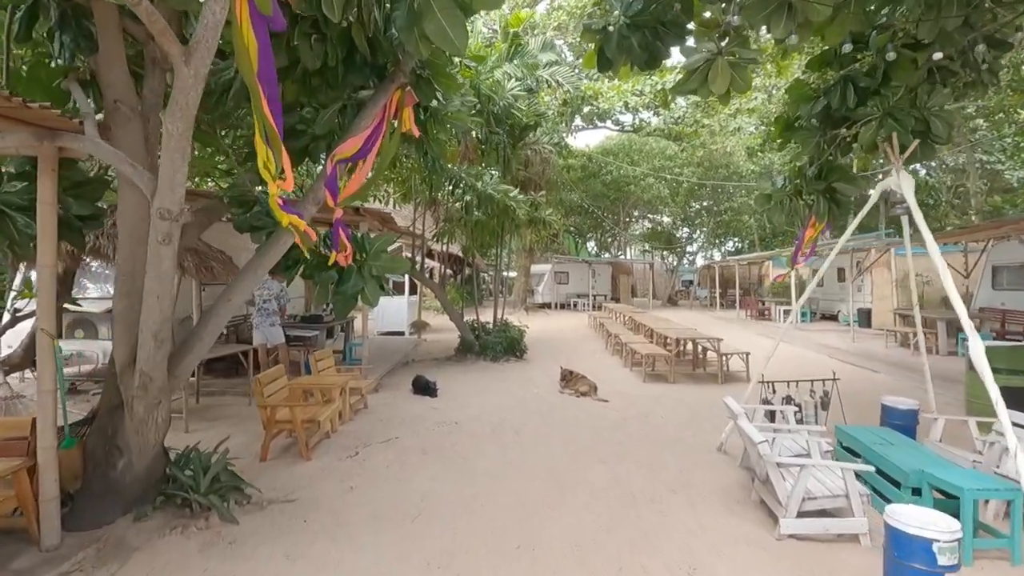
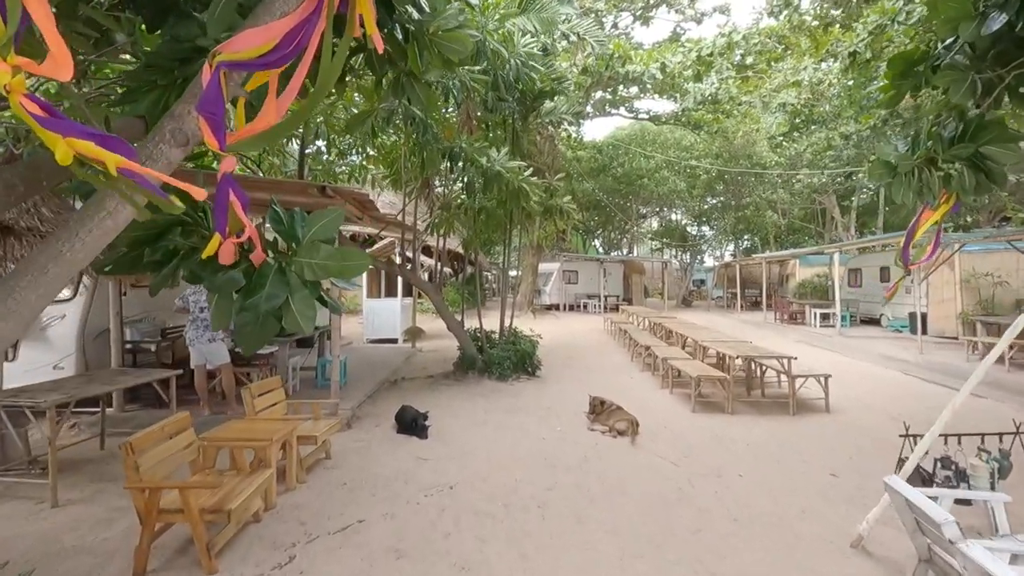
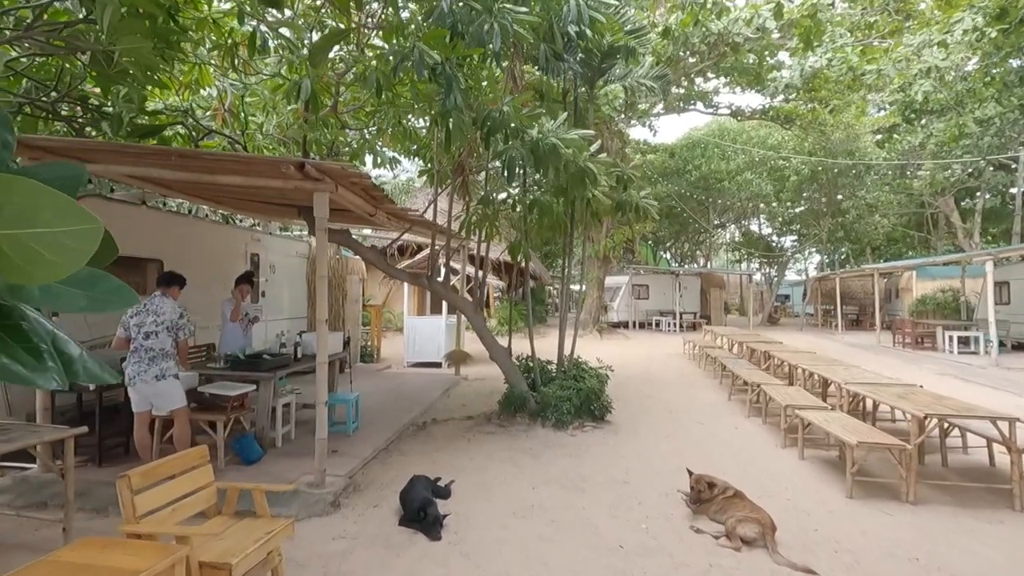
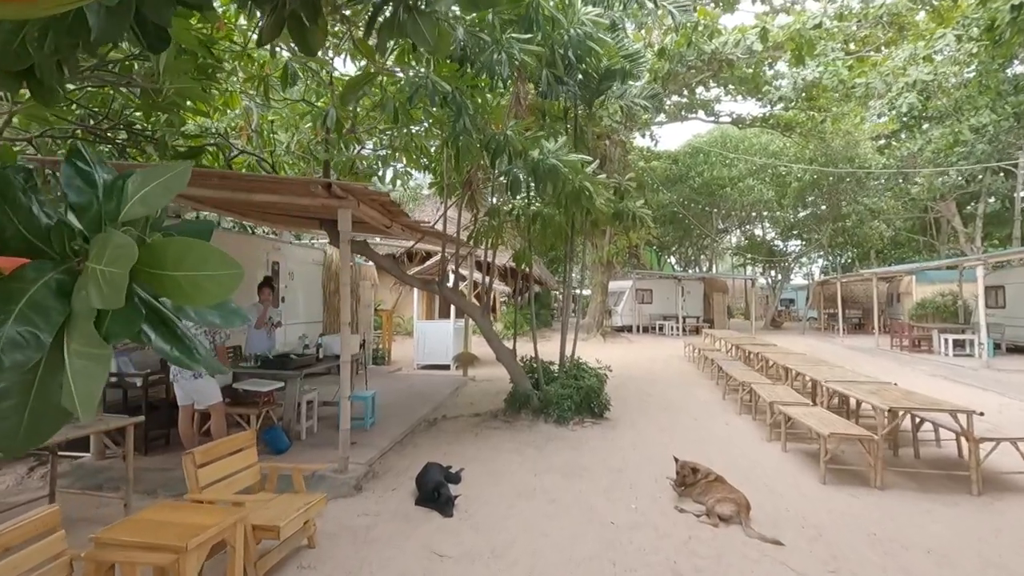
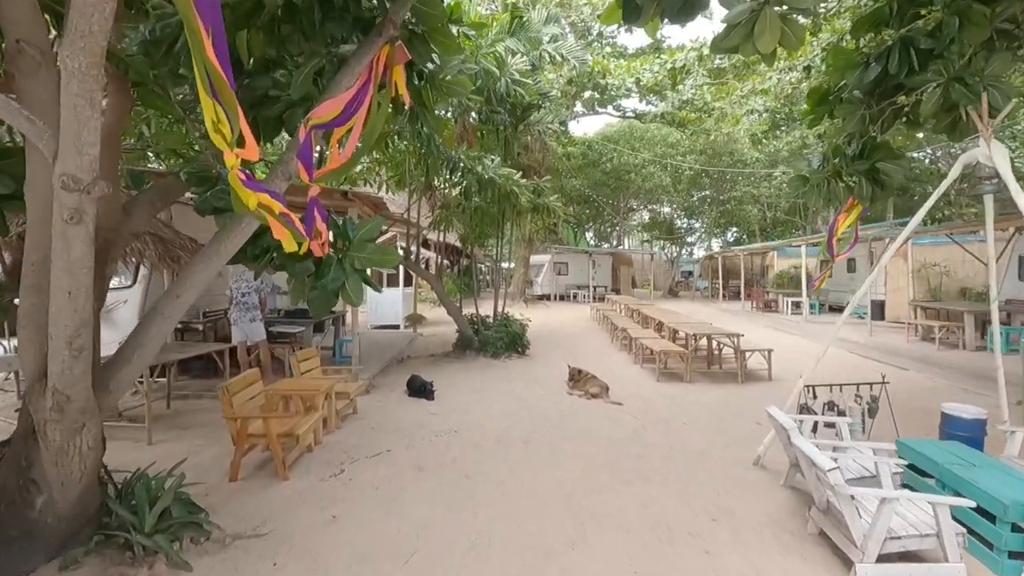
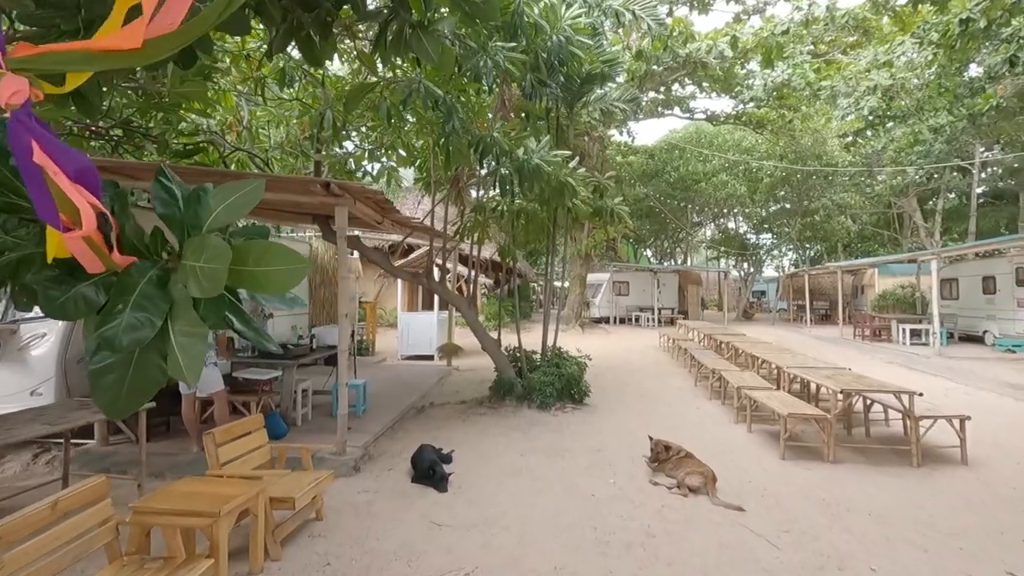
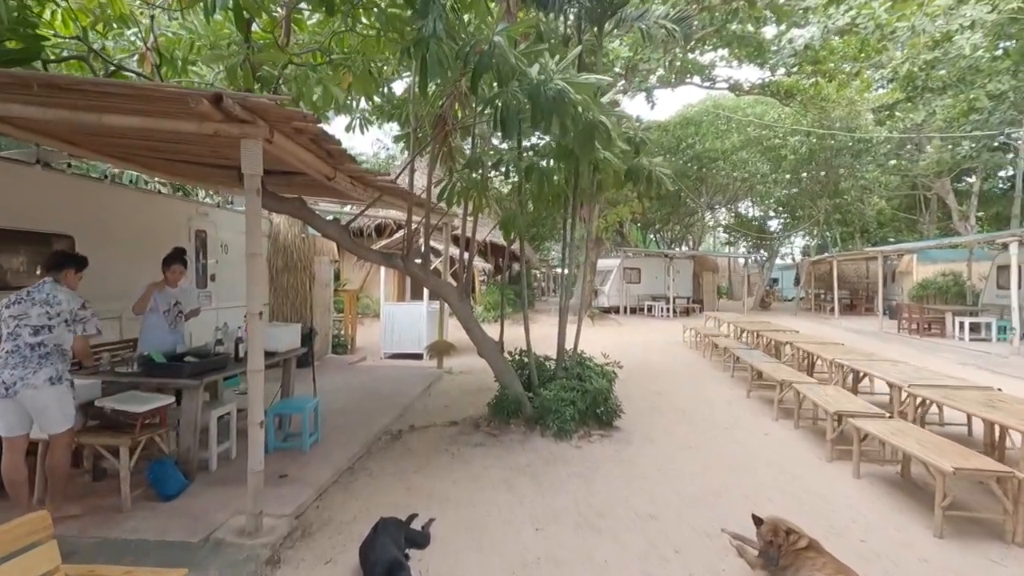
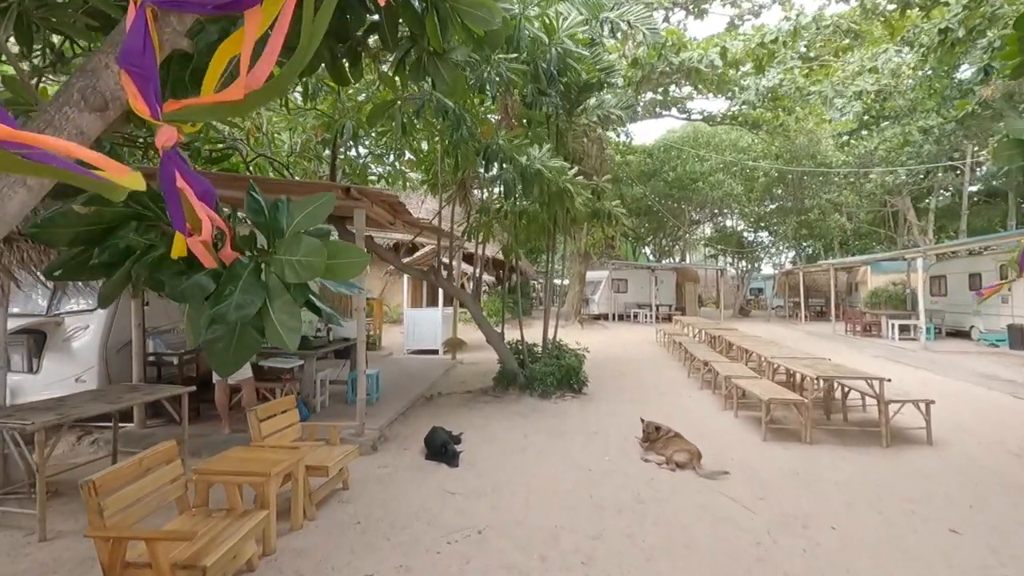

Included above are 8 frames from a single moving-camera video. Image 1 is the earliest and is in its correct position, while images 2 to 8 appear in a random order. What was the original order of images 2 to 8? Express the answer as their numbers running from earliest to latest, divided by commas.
5, 2, 8, 6, 4, 3, 7
